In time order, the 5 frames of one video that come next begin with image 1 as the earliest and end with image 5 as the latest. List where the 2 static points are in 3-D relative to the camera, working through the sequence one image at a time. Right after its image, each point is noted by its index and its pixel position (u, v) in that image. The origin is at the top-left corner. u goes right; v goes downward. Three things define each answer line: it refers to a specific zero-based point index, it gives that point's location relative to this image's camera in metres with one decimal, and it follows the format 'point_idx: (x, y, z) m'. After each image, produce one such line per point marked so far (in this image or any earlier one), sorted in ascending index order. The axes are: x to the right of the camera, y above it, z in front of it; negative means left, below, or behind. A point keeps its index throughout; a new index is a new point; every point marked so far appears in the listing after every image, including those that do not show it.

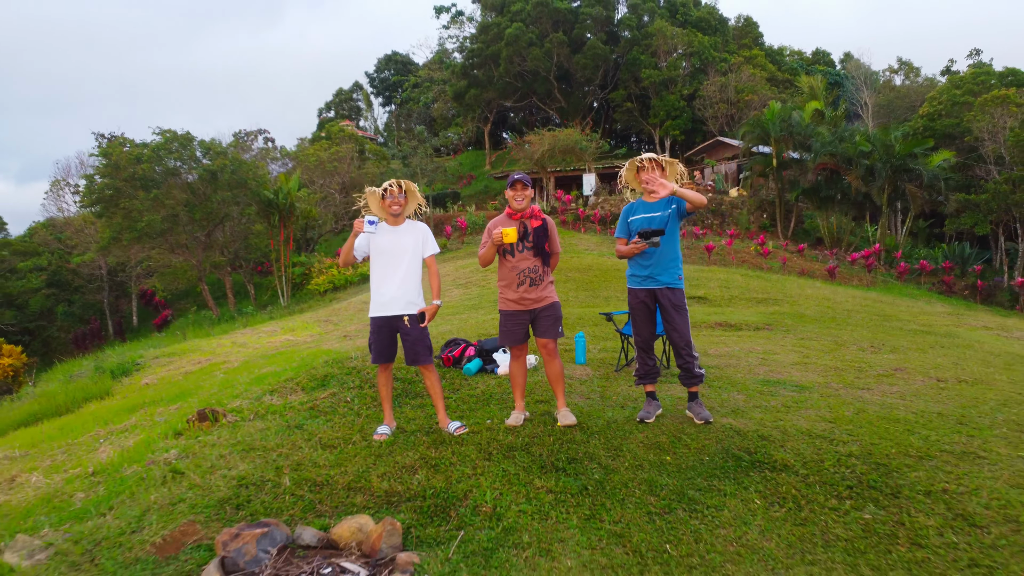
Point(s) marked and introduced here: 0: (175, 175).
0: (-4.5, +1.5, +11.0) m
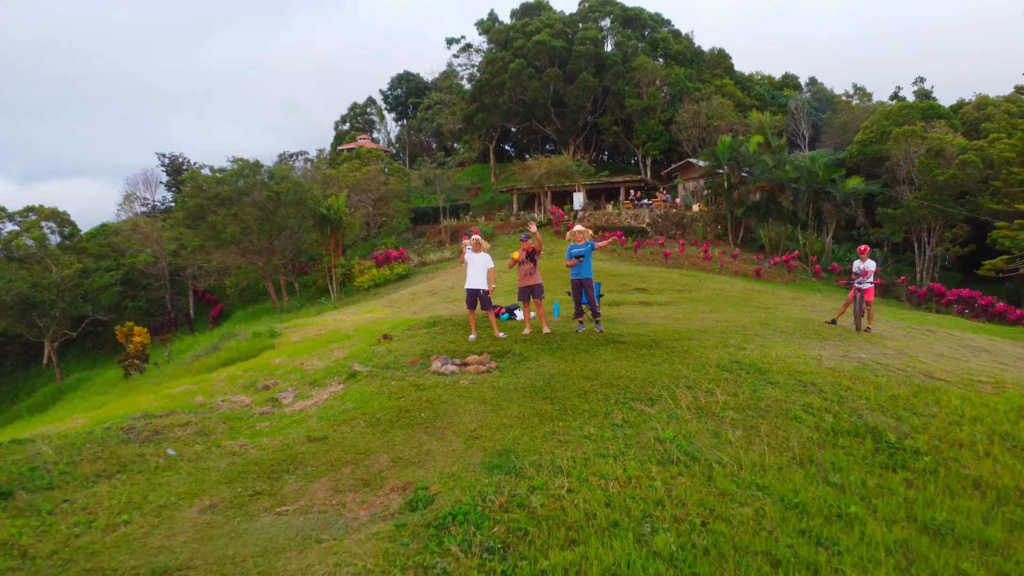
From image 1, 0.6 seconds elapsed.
0: (-4.4, +1.6, +13.8) m
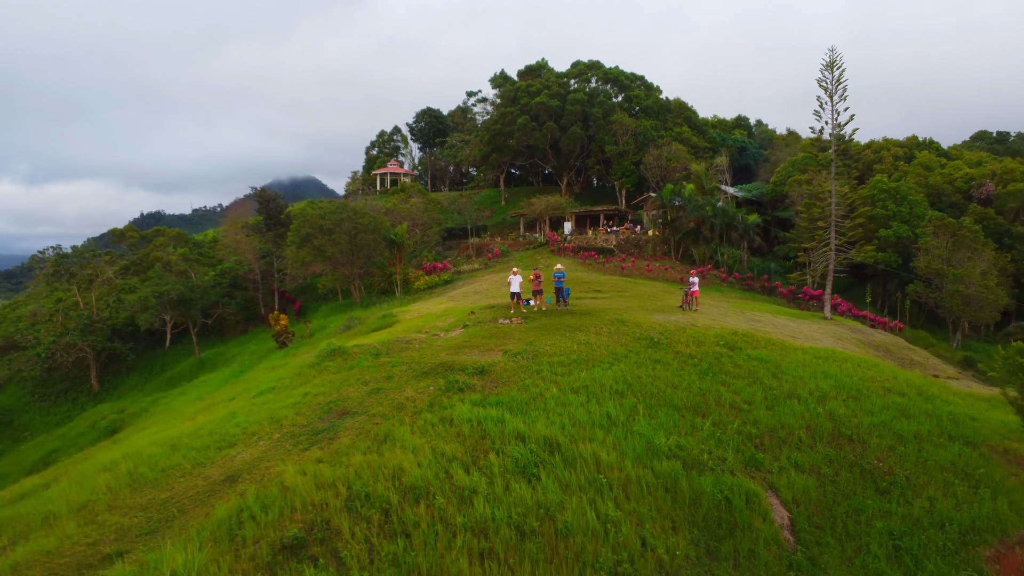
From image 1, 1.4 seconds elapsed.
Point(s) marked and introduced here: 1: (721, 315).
0: (-4.2, +1.5, +20.1) m
1: (+3.1, -0.4, +12.4) m
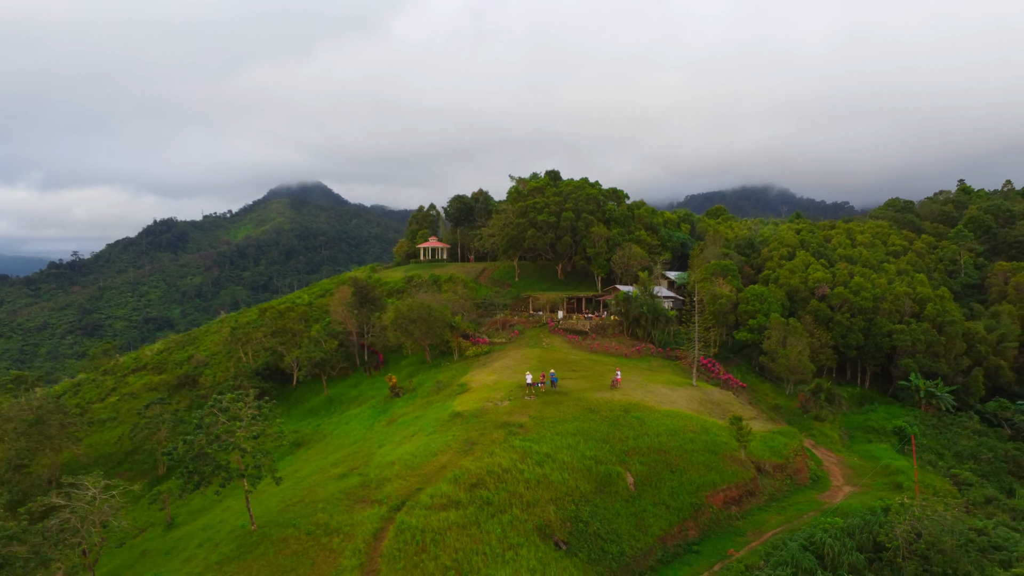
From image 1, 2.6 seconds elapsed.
0: (-3.6, -1.2, +32.9) m
1: (+3.7, -3.1, +25.1) m
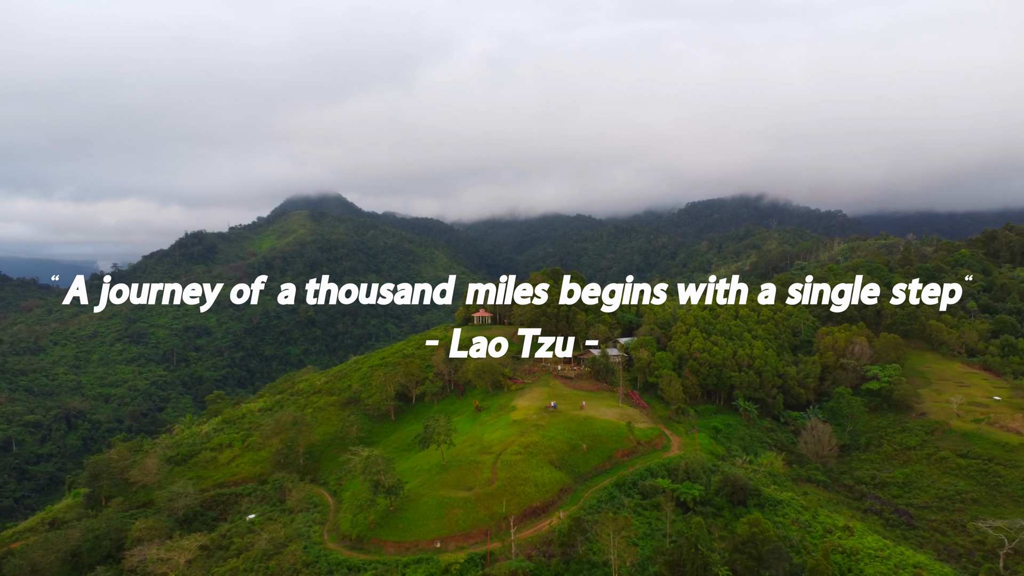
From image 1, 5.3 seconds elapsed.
0: (-1.9, -6.4, +64.3) m
1: (+5.4, -8.4, +56.5) m
